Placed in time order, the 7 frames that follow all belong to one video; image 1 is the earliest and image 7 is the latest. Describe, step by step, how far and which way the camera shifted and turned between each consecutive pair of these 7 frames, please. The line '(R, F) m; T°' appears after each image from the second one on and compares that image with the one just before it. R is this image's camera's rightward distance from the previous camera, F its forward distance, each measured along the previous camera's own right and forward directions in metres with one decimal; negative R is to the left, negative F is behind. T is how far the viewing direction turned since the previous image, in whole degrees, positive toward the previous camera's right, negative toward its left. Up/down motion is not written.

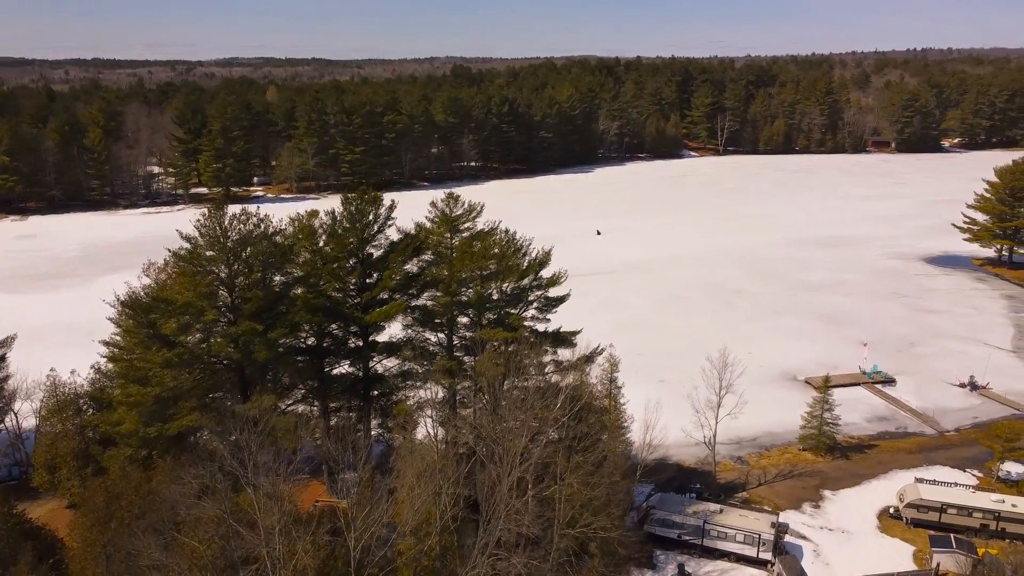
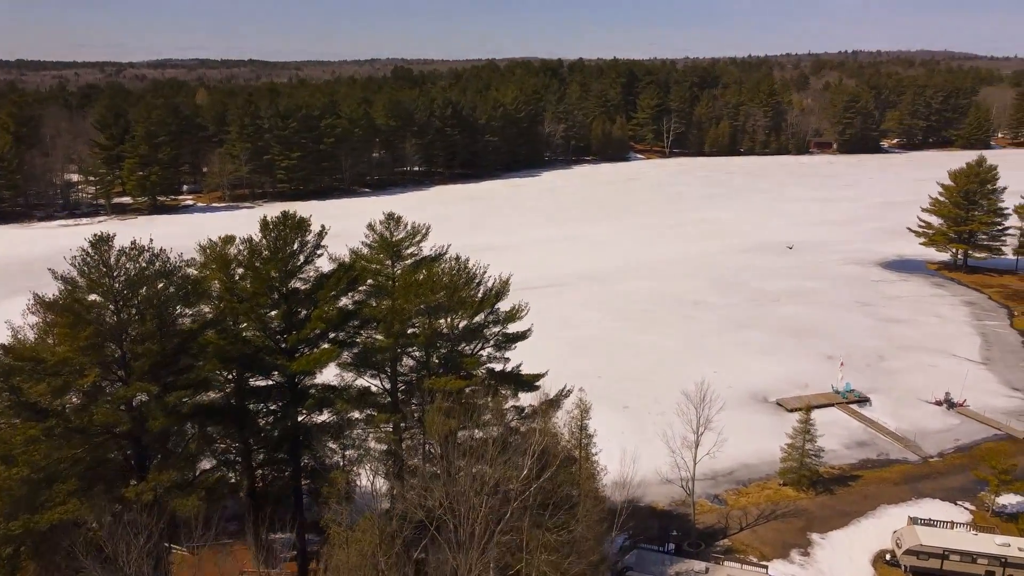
(-0.1, +1.7) m; +4°
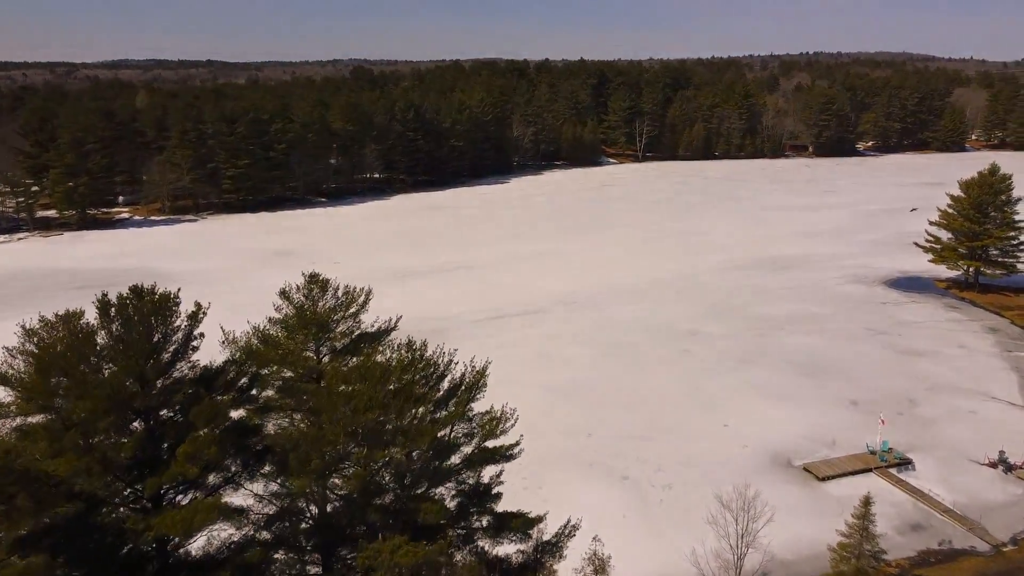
(-0.1, +3.3) m; +2°
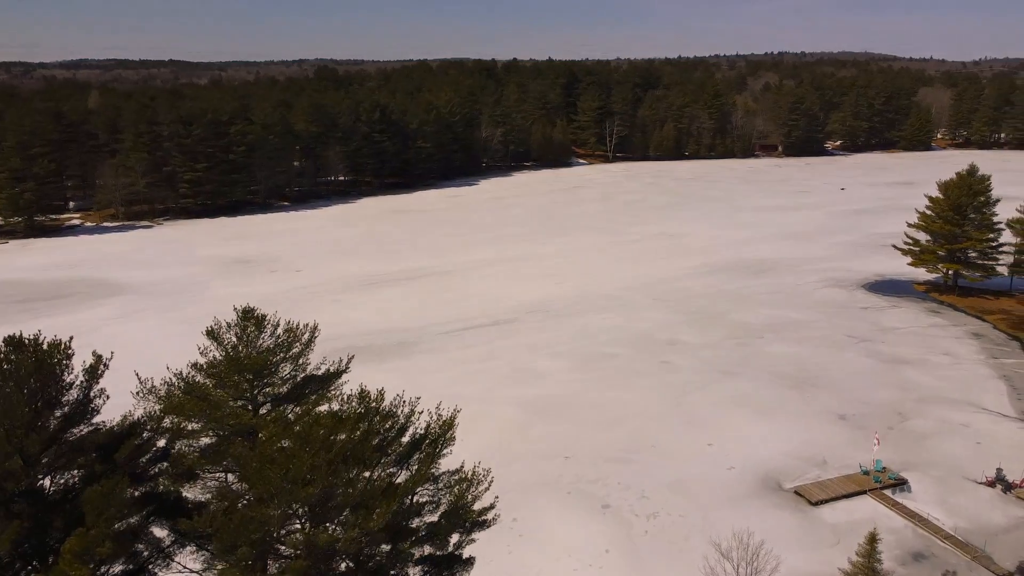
(0.0, +1.1) m; +2°
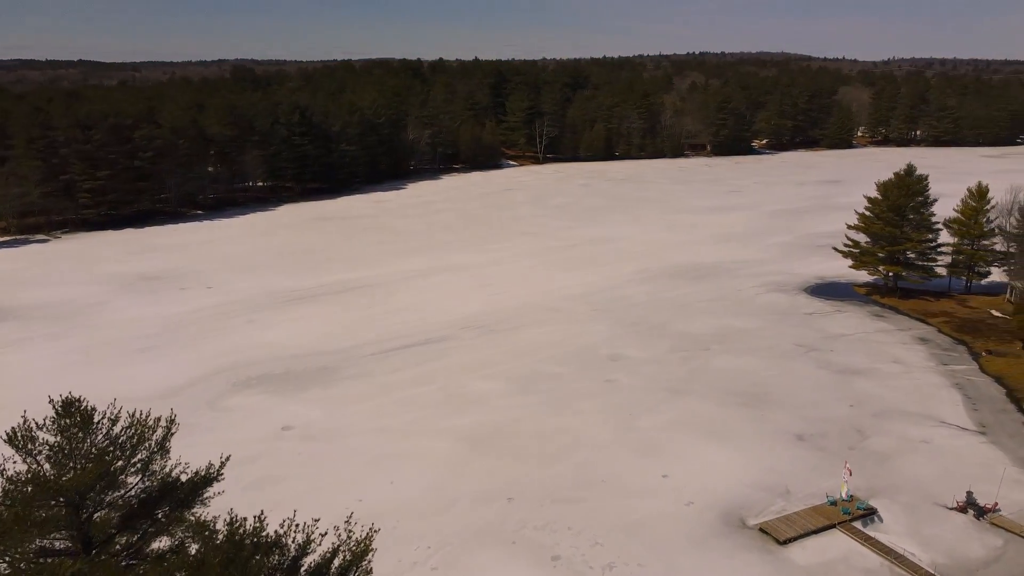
(0.0, +1.6) m; +5°
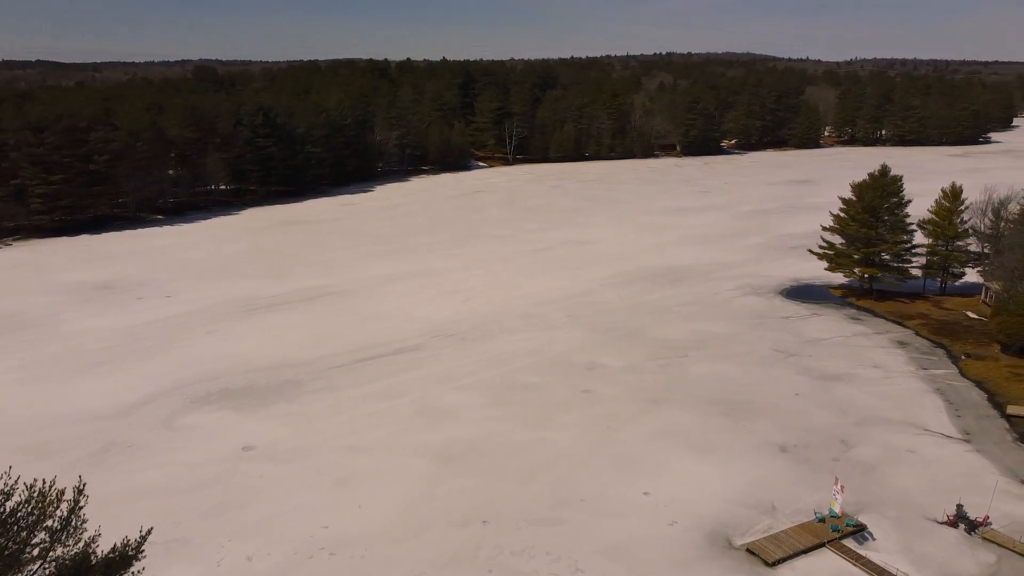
(0.0, +0.7) m; +2°
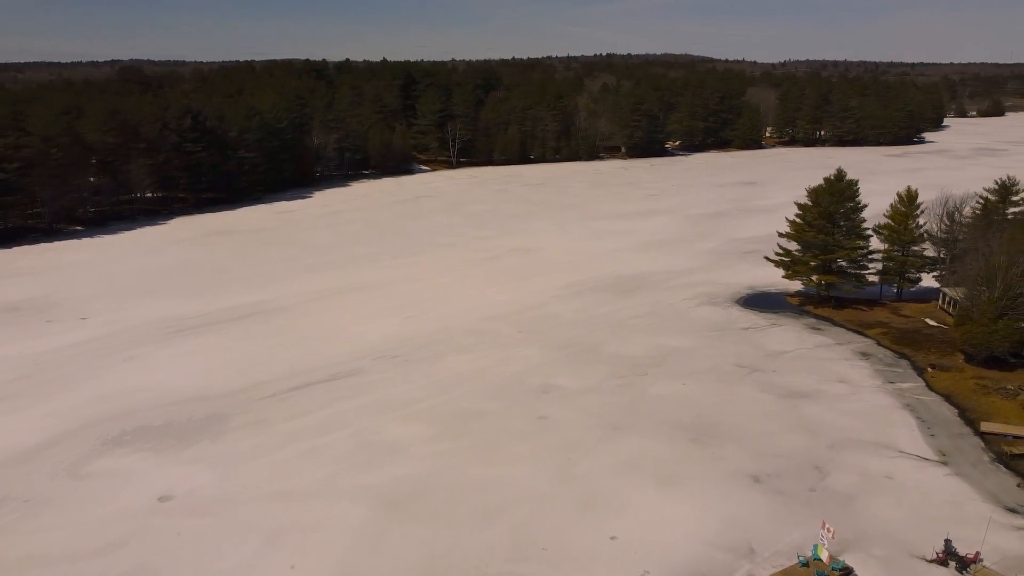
(-0.1, +1.5) m; +4°
